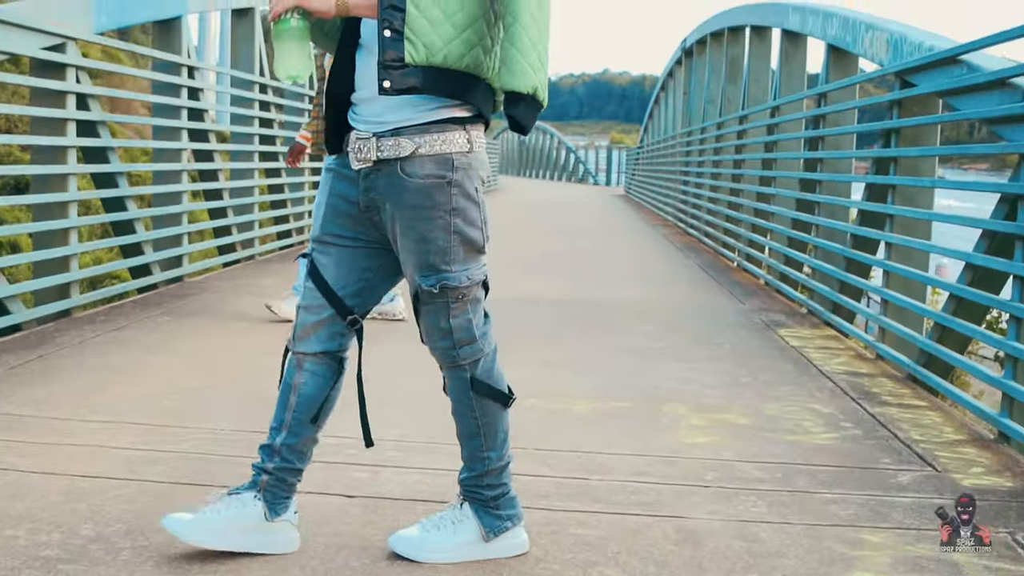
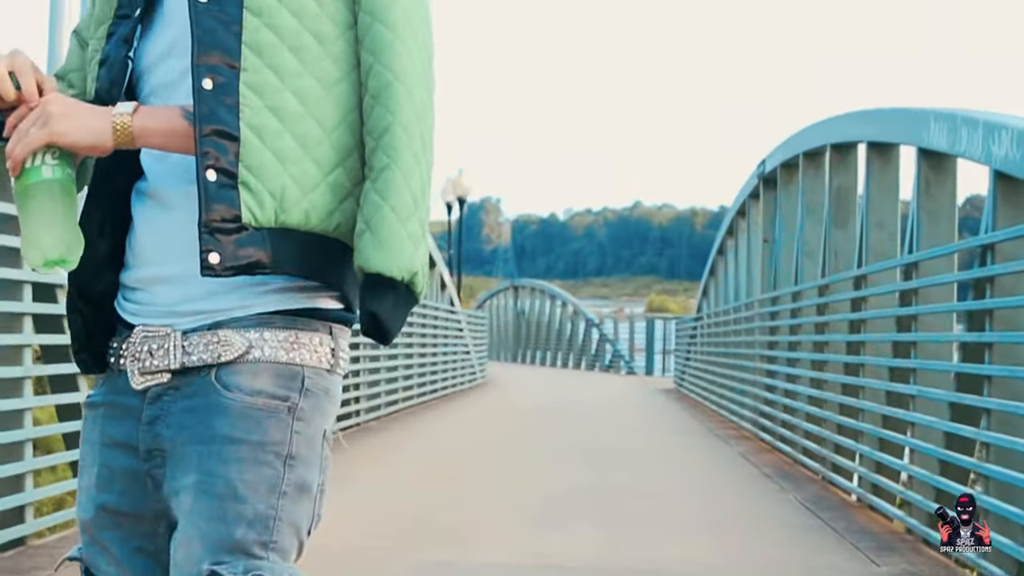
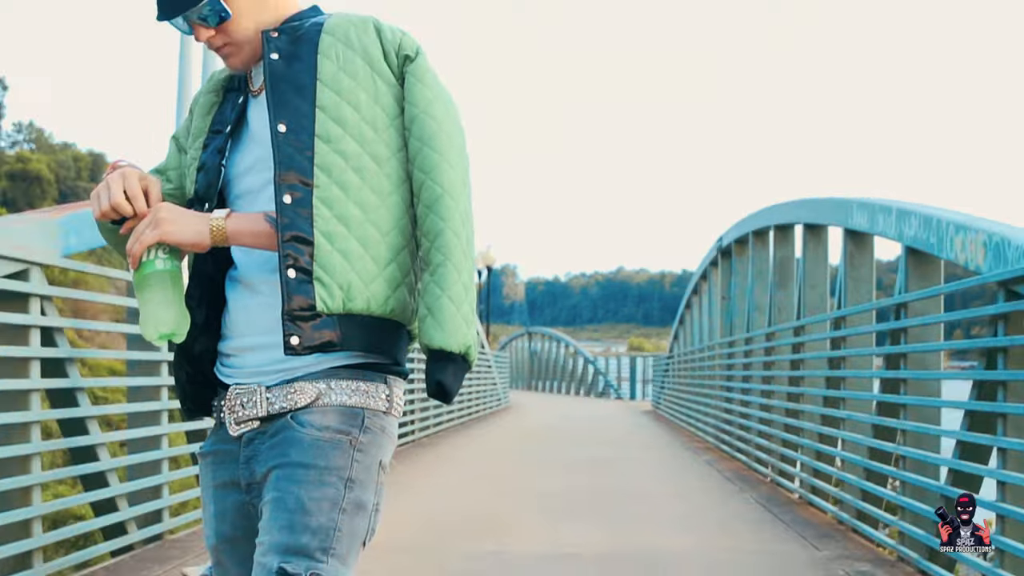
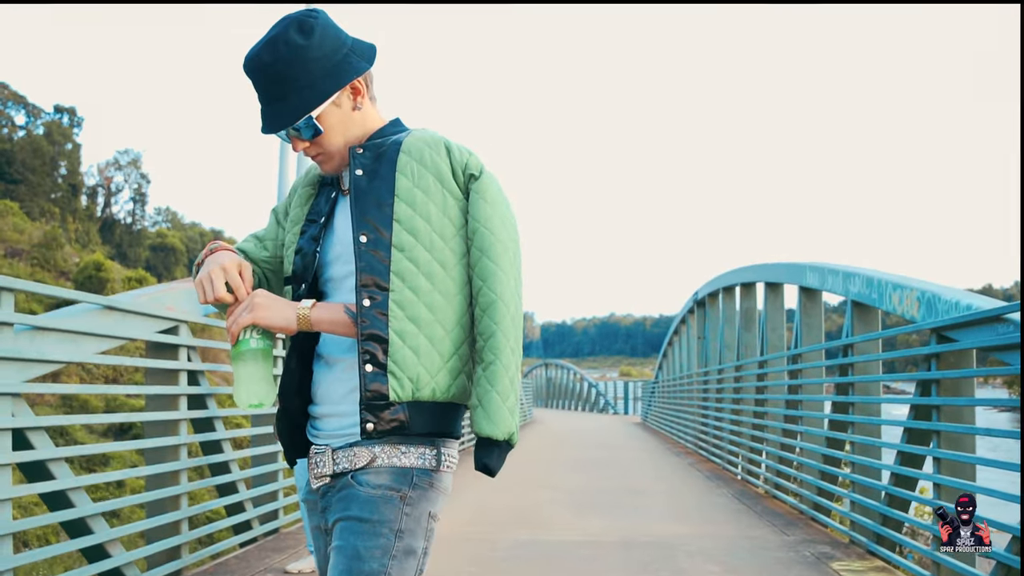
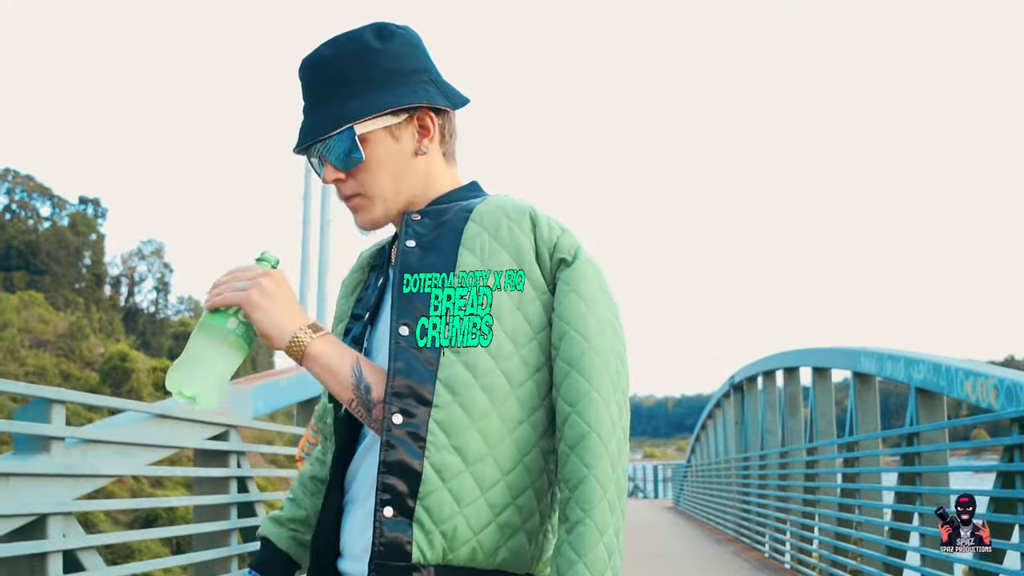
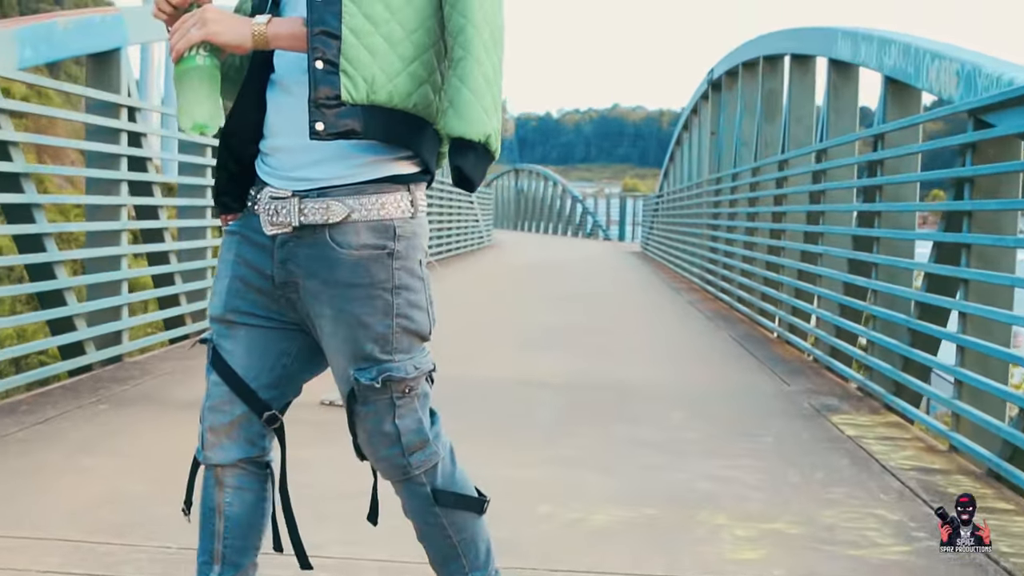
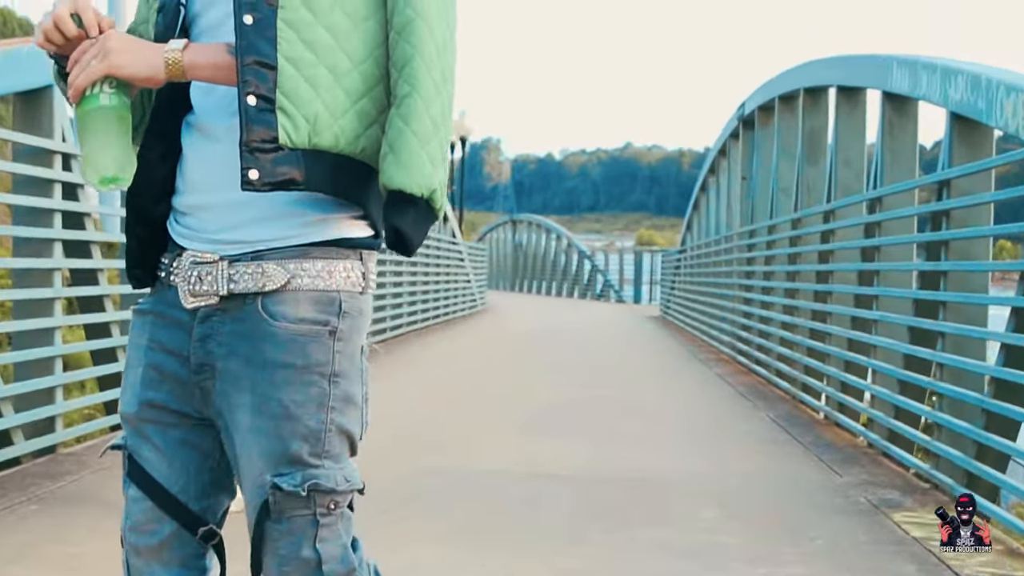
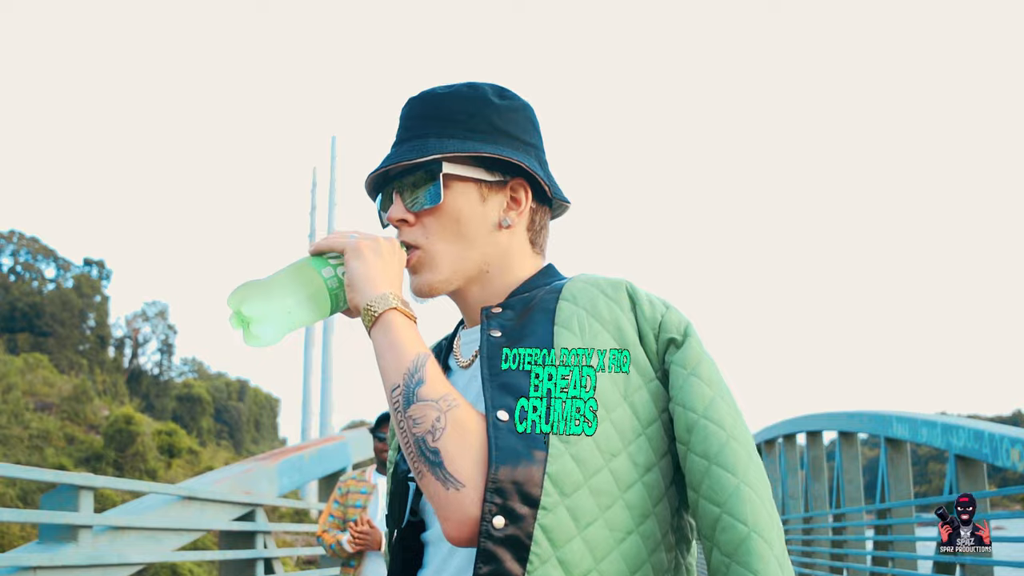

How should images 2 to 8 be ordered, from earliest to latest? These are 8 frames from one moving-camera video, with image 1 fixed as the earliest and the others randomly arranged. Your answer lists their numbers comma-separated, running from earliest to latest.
6, 7, 2, 3, 4, 5, 8
